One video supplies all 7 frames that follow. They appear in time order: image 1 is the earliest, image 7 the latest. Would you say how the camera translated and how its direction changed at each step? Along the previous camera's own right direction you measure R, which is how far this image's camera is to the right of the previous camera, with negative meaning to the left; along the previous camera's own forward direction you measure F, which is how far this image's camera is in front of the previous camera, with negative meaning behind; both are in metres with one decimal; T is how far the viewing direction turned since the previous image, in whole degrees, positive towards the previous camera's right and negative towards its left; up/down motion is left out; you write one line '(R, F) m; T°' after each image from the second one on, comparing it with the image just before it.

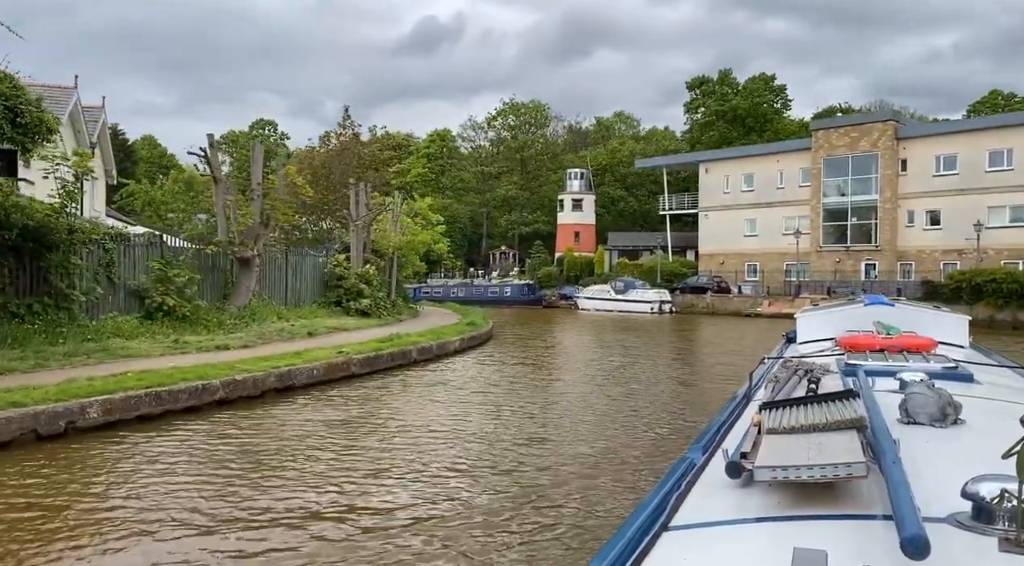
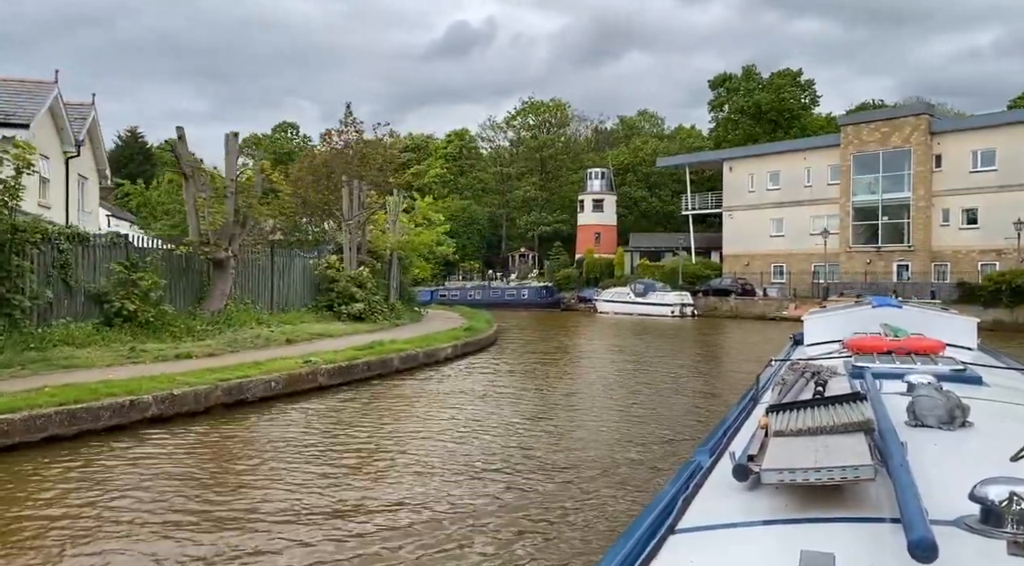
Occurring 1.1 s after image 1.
(+0.7, +1.3) m; -2°
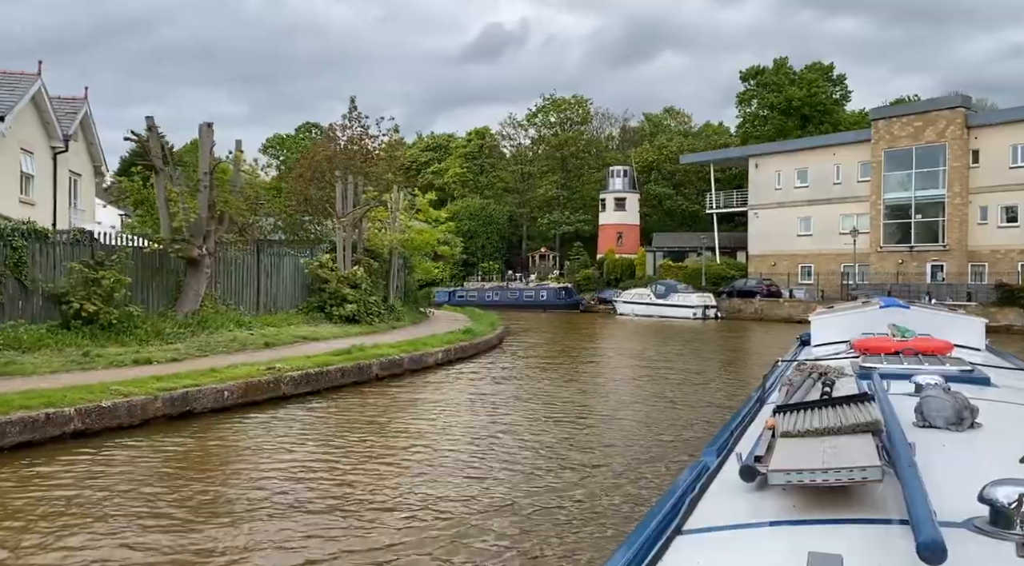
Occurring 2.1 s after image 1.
(+0.7, +1.2) m; -2°
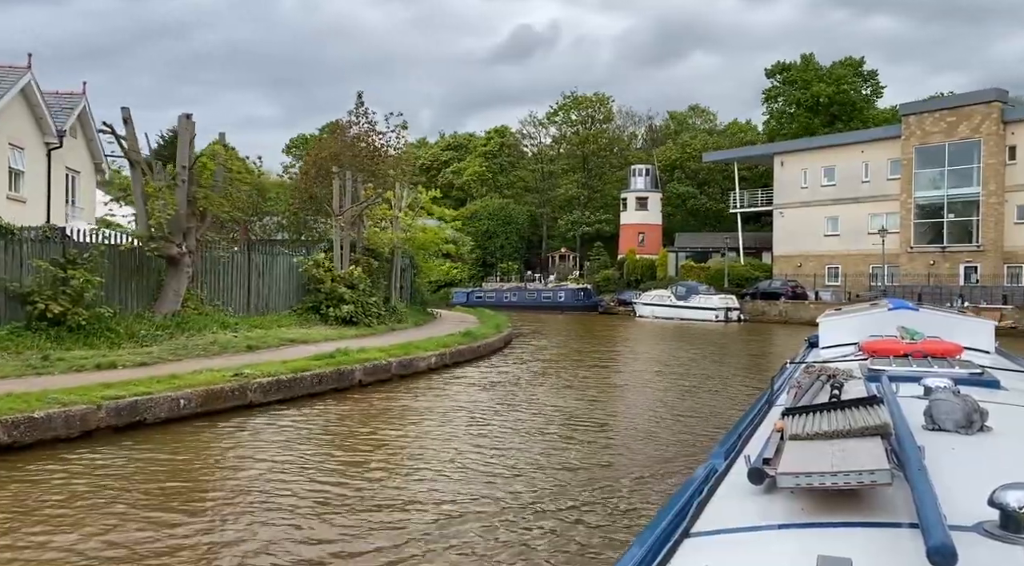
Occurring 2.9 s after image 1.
(+0.6, +0.9) m; -2°
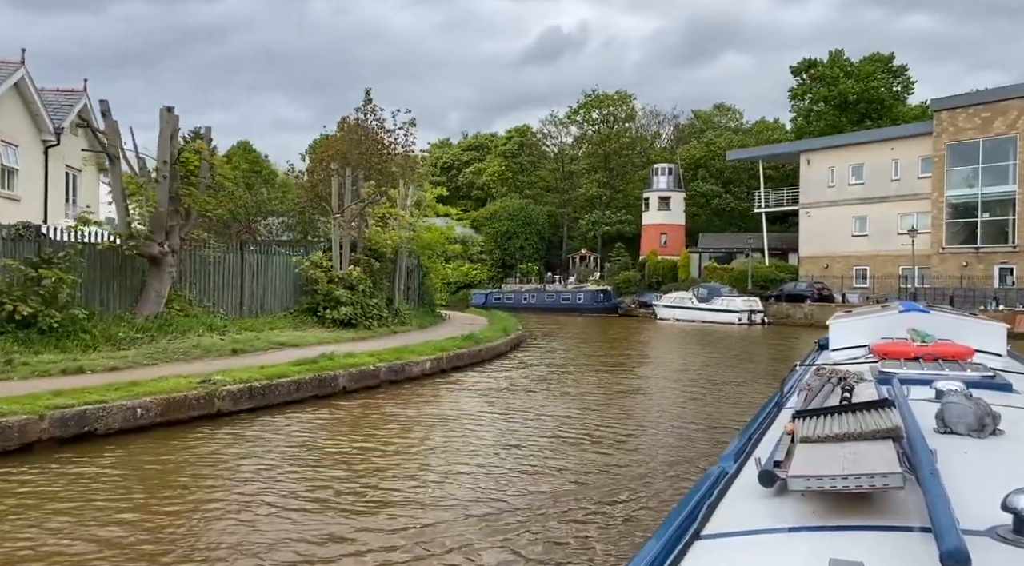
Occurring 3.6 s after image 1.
(+0.5, +0.8) m; -2°
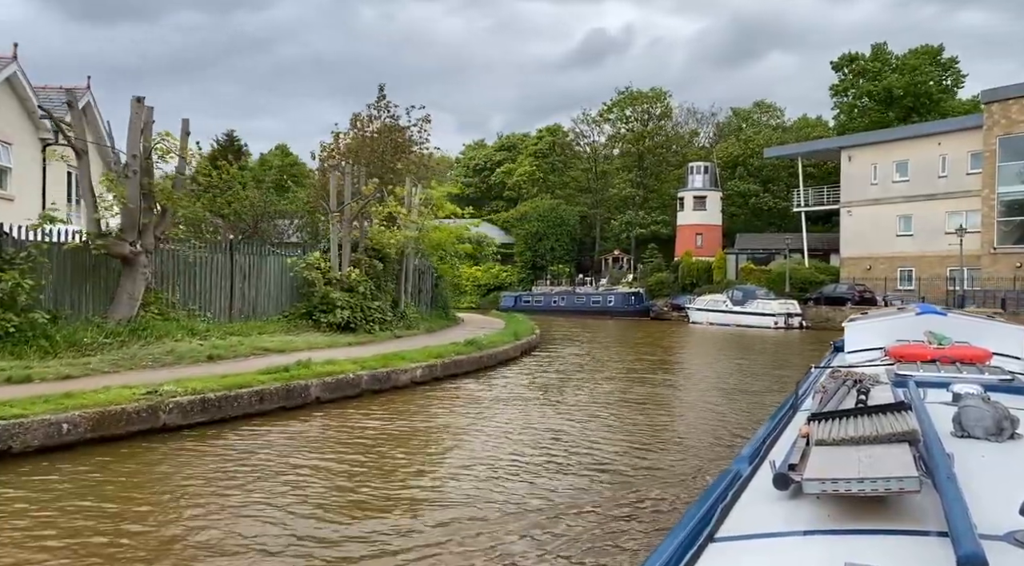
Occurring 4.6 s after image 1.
(+0.8, +1.1) m; -3°
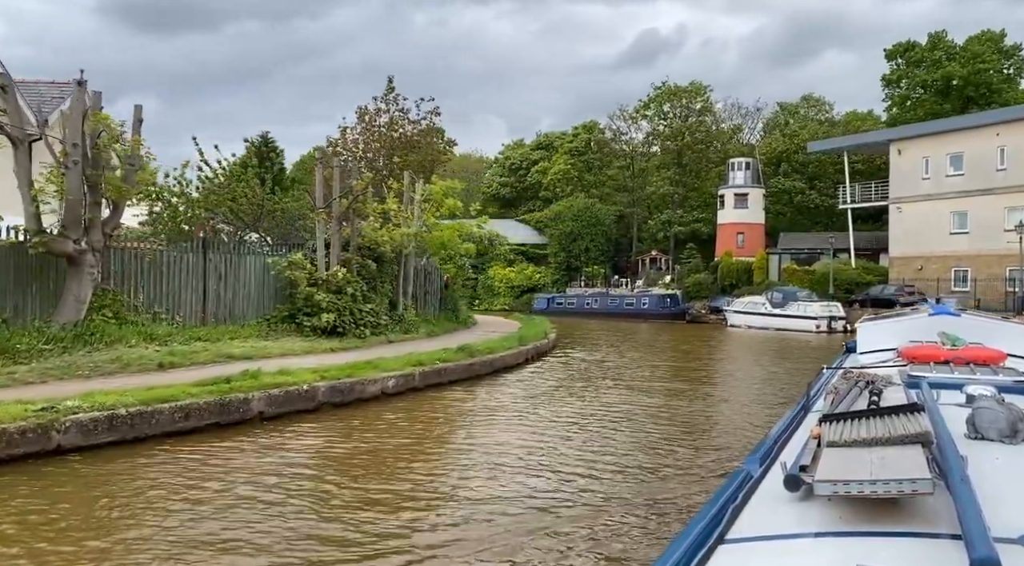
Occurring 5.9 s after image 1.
(+1.1, +1.5) m; -4°
